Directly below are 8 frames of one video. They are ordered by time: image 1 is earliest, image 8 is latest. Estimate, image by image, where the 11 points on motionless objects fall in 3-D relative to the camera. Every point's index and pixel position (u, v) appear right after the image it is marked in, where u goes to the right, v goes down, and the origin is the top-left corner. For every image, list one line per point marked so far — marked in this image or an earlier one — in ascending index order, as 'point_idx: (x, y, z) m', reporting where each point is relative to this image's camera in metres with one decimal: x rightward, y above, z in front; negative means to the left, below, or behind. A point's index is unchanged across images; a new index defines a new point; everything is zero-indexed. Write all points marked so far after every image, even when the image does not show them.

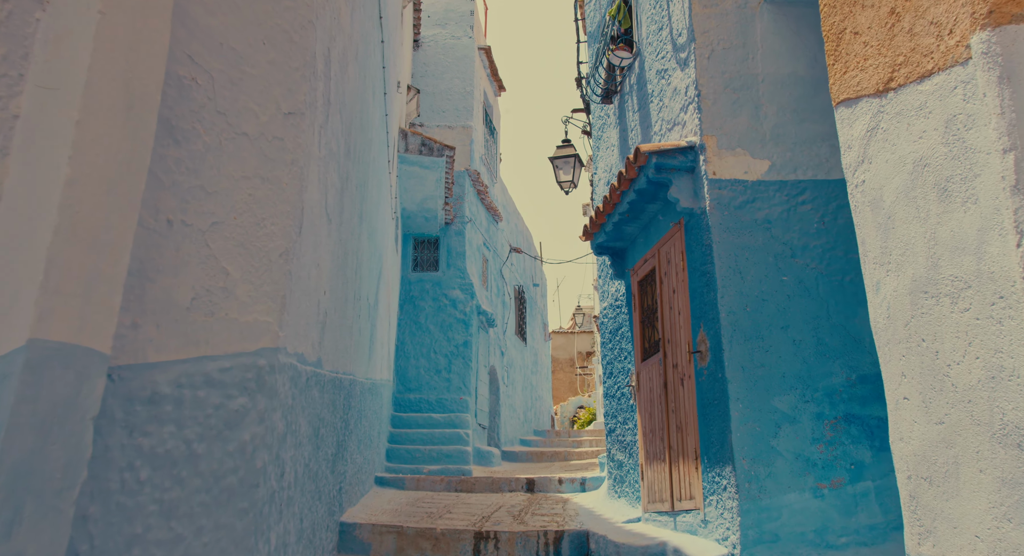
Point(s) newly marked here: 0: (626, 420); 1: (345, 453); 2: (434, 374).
0: (+1.1, -1.4, +6.8) m
1: (-1.4, -1.5, +5.7) m
2: (-1.4, -1.7, +12.0) m
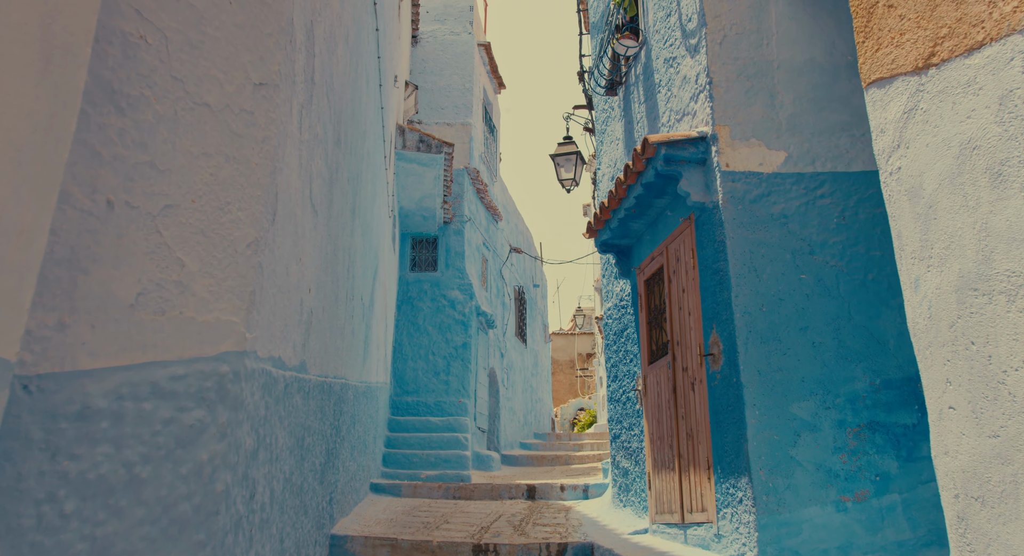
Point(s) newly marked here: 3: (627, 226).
0: (+1.1, -1.4, +6.5) m
1: (-1.4, -1.4, +5.4) m
2: (-1.4, -1.7, +11.7) m
3: (+1.1, +0.5, +6.3) m
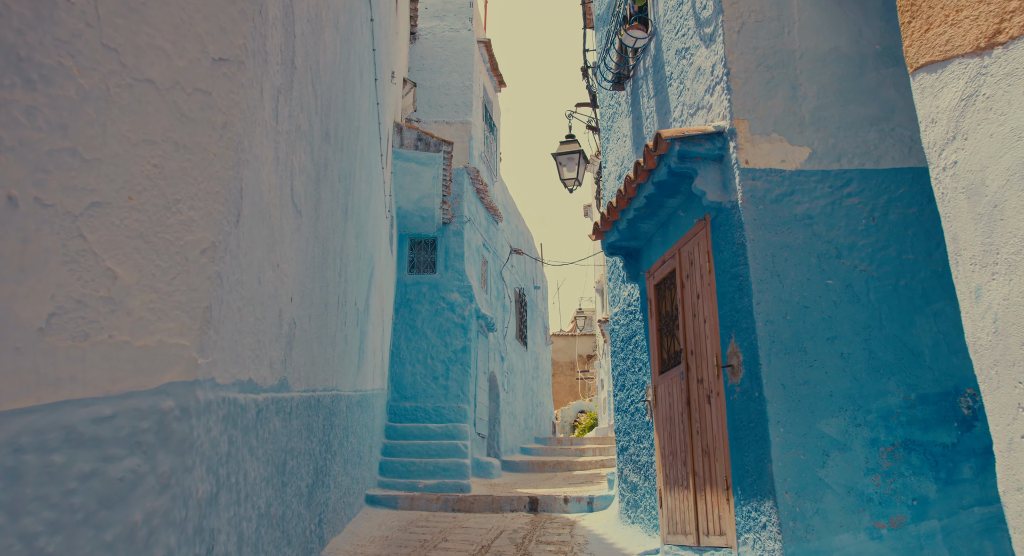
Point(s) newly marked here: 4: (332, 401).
0: (+1.2, -1.5, +6.2) m
1: (-1.4, -1.5, +5.0) m
2: (-1.4, -1.7, +11.4) m
3: (+1.1, +0.5, +6.0) m
4: (-1.4, -0.9, +5.1) m
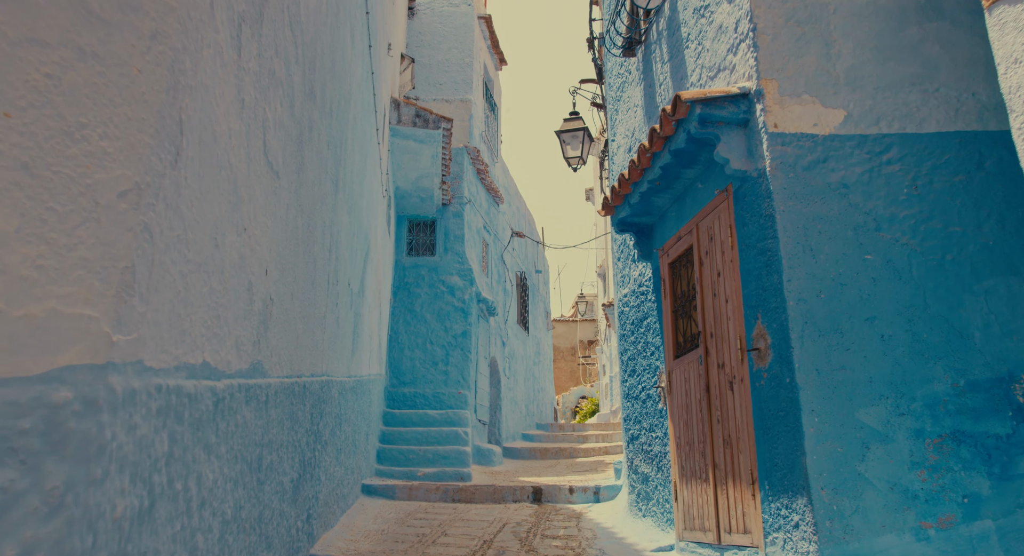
0: (+1.2, -1.3, +5.8) m
1: (-1.3, -1.3, +4.6) m
2: (-1.3, -1.4, +11.0) m
3: (+1.1, +0.6, +5.6) m
4: (-1.3, -0.8, +4.7) m
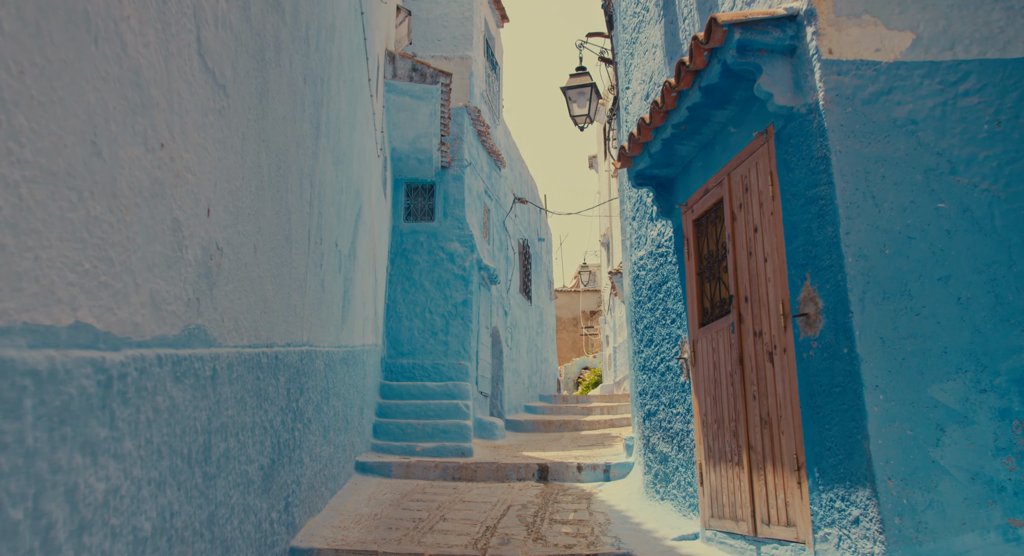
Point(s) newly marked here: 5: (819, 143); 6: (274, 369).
0: (+1.2, -1.0, +5.2) m
1: (-1.3, -1.1, +4.1) m
2: (-1.3, -0.9, +10.5) m
3: (+1.2, +0.9, +4.9) m
4: (-1.3, -0.5, +4.2) m
5: (+1.6, +0.7, +3.5) m
6: (-1.2, -0.4, +3.4) m
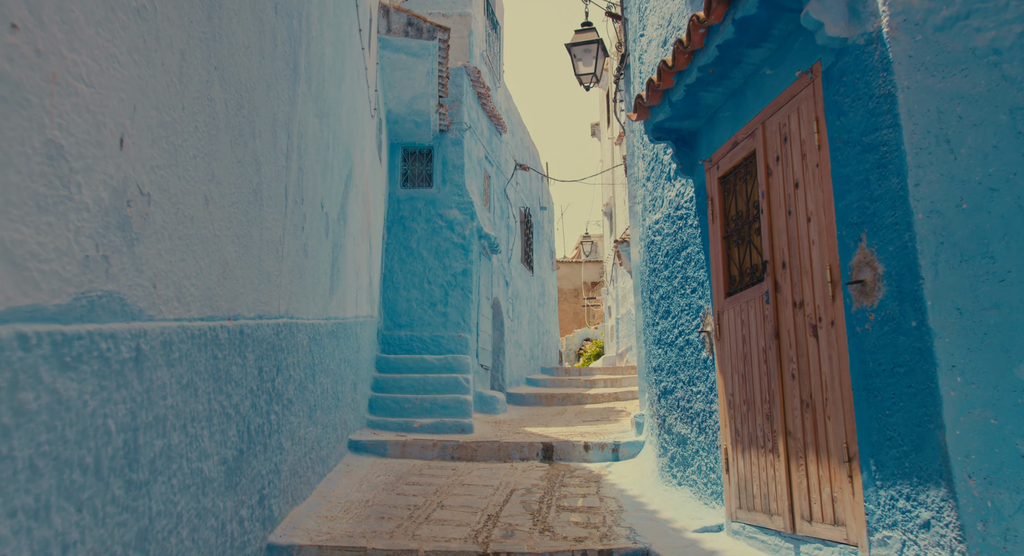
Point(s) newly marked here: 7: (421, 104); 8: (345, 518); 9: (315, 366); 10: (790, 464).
0: (+1.3, -0.7, +4.8) m
1: (-1.3, -0.9, +3.6) m
2: (-1.2, -0.4, +10.0) m
3: (+1.2, +1.2, +4.4) m
4: (-1.3, -0.3, +3.7) m
5: (+1.6, +0.9, +2.9) m
6: (-1.1, -0.3, +2.9) m
7: (-1.3, +2.5, +9.5) m
8: (-1.1, -1.6, +4.5) m
9: (-1.4, -0.6, +5.0) m
10: (+1.4, -0.9, +3.4) m
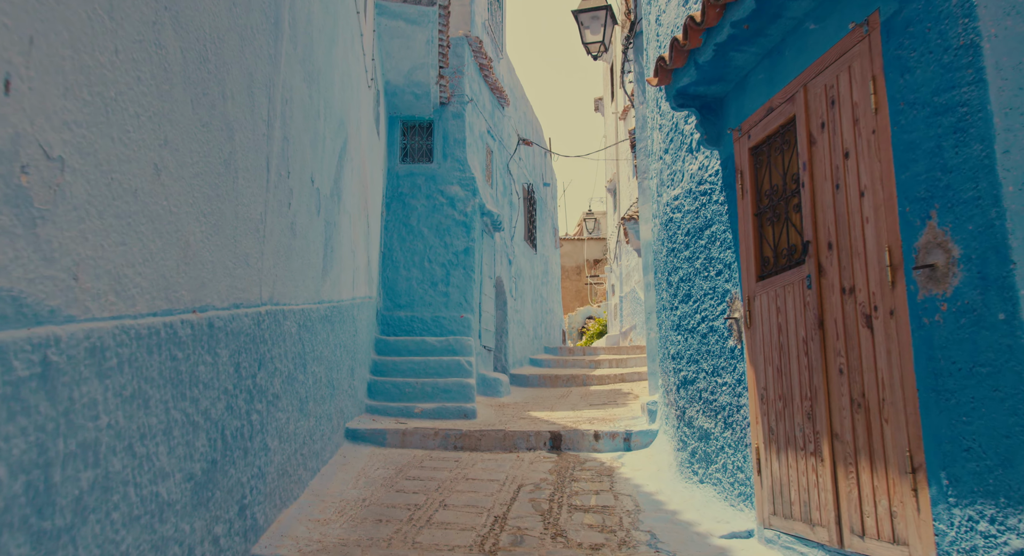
0: (+1.3, -0.6, +4.4) m
1: (-1.2, -0.8, +3.2) m
2: (-1.2, -0.1, +9.6) m
3: (+1.2, +1.3, +3.9) m
4: (-1.2, -0.2, +3.3) m
5: (+1.6, +0.9, +2.5) m
6: (-1.1, -0.2, +2.5) m
7: (-1.2, +2.8, +9.0) m
8: (-1.0, -1.5, +4.1) m
9: (-1.4, -0.5, +4.6) m
10: (+1.5, -0.9, +3.0) m
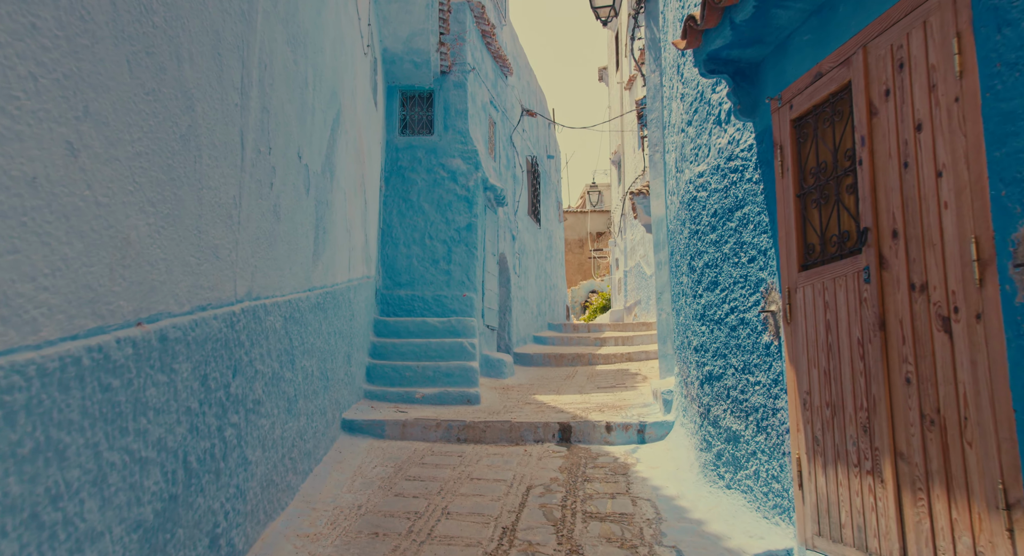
0: (+1.4, -0.5, +3.9) m
1: (-1.2, -0.7, +2.8) m
2: (-1.1, +0.2, +9.1) m
3: (+1.3, +1.3, +3.4) m
4: (-1.2, -0.2, +2.8) m
5: (+1.7, +0.9, +2.0) m
6: (-1.0, -0.2, +2.0) m
7: (-1.2, +3.0, +8.5) m
8: (-1.0, -1.4, +3.7) m
9: (-1.3, -0.4, +4.1) m
10: (+1.5, -0.8, +2.6) m
